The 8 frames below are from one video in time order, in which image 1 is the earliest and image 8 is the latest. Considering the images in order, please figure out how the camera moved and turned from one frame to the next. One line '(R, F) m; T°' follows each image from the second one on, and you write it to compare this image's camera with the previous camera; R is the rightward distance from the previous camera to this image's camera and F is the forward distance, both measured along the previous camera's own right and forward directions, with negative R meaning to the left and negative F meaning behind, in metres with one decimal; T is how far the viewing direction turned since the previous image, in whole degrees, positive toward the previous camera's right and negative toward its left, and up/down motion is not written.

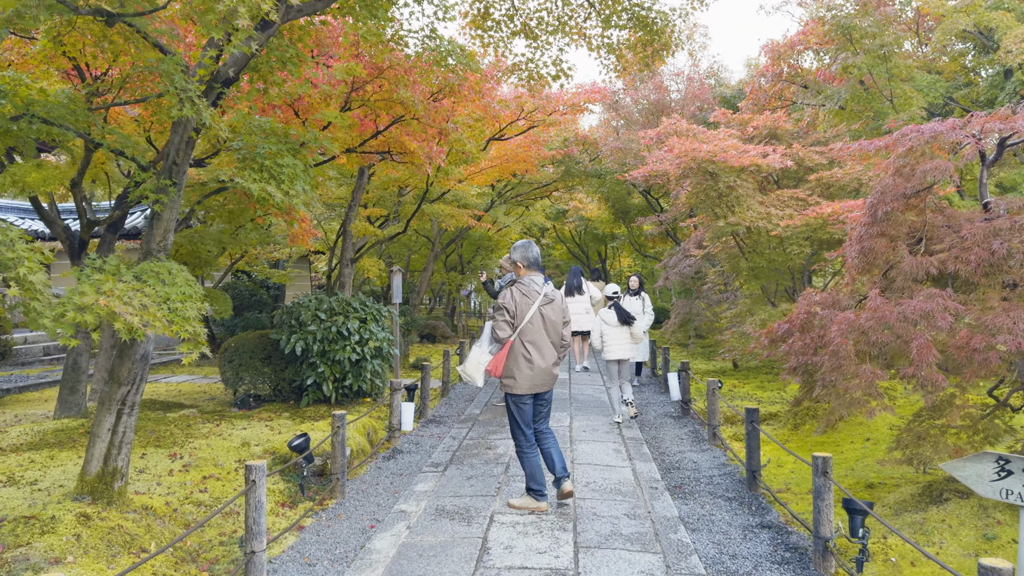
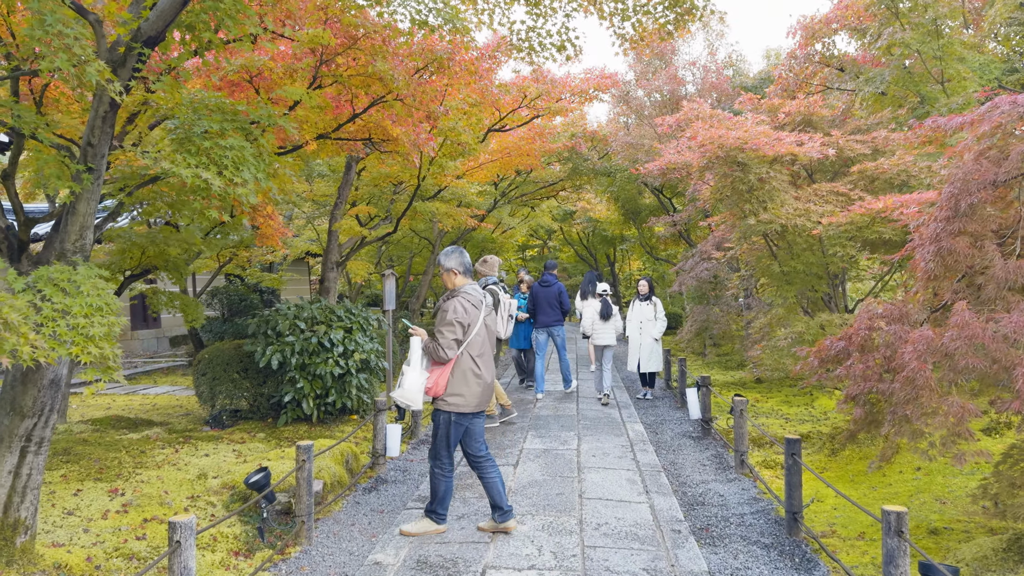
(+0.1, +0.8) m; -1°
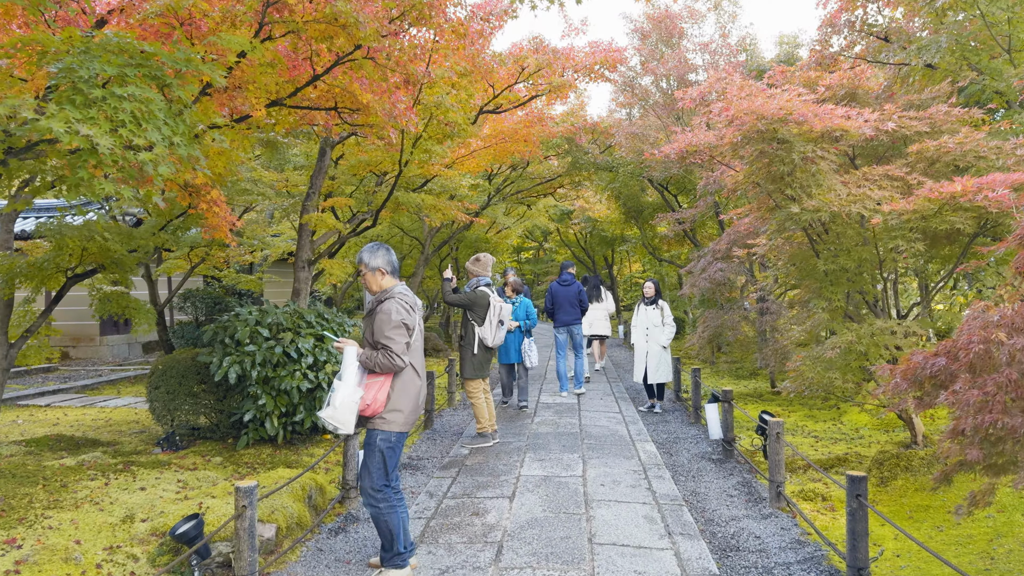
(0.0, +0.9) m; 0°
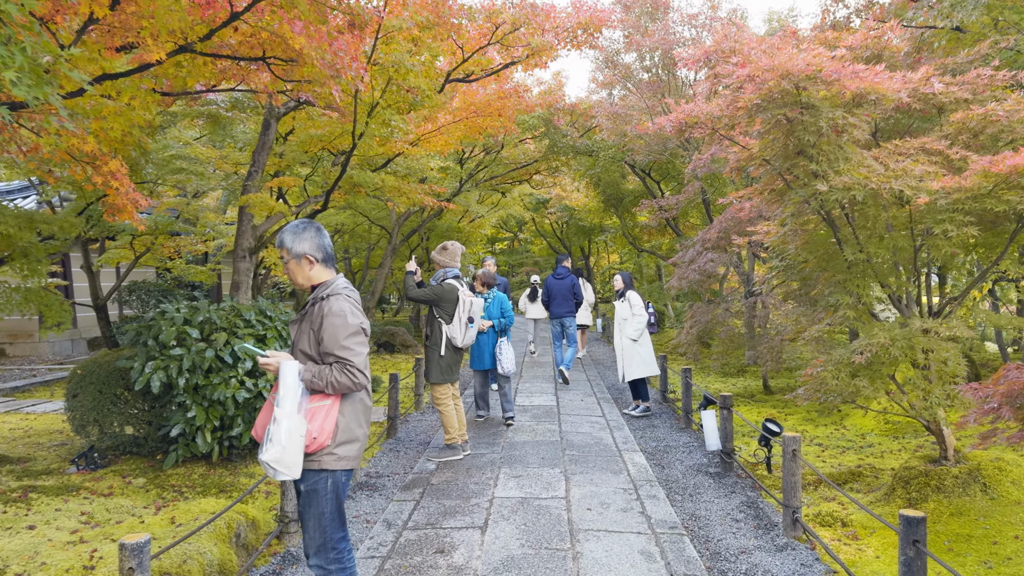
(0.0, +0.8) m; +2°
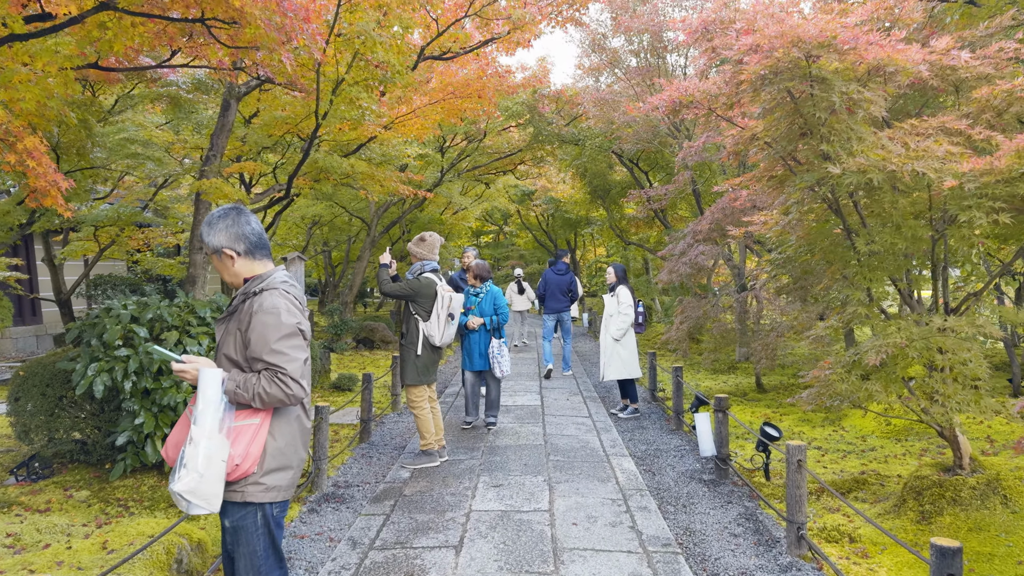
(0.0, +0.4) m; +1°
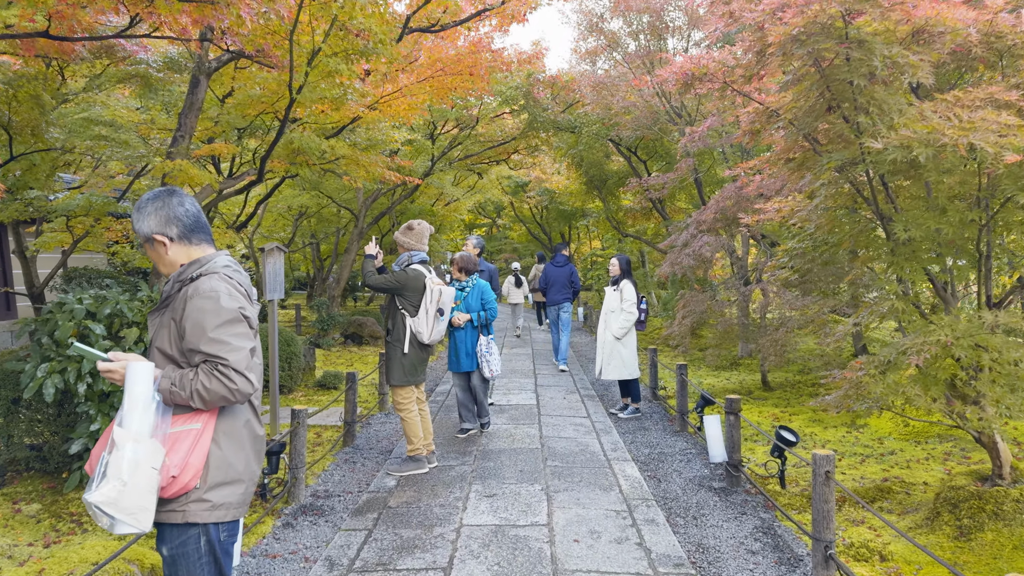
(0.0, +0.4) m; +1°
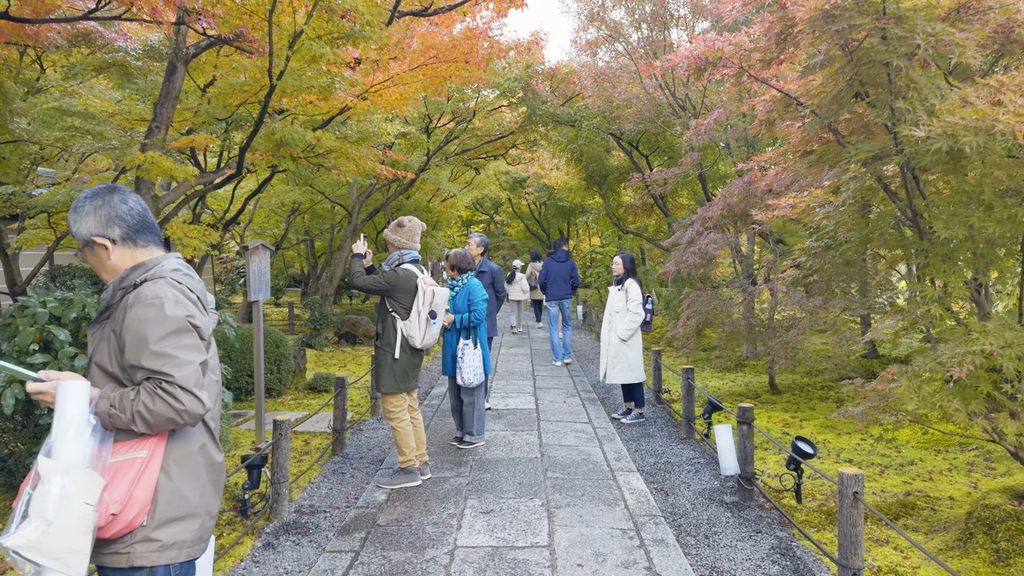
(0.0, +0.3) m; 0°
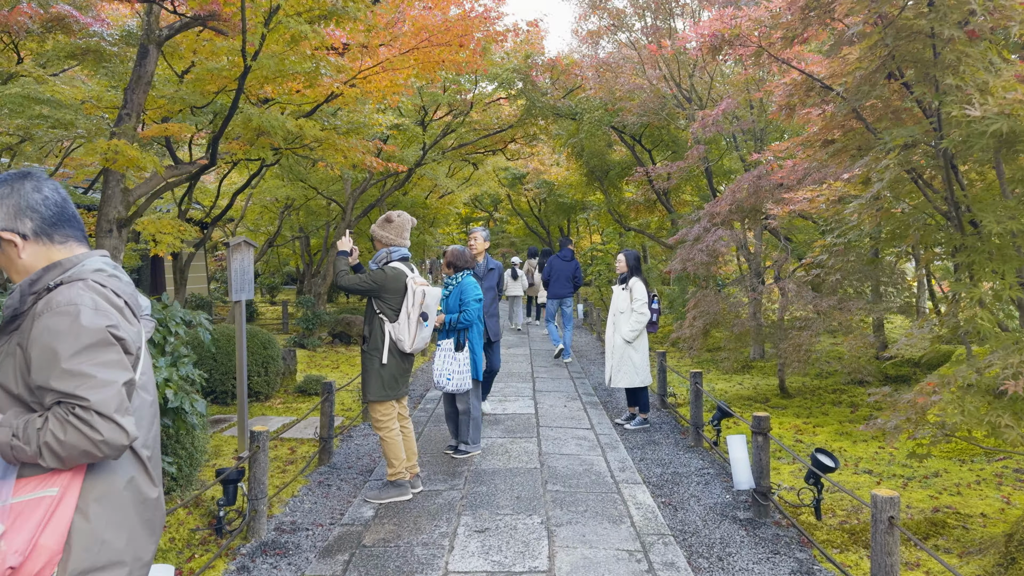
(0.0, +0.3) m; 0°
